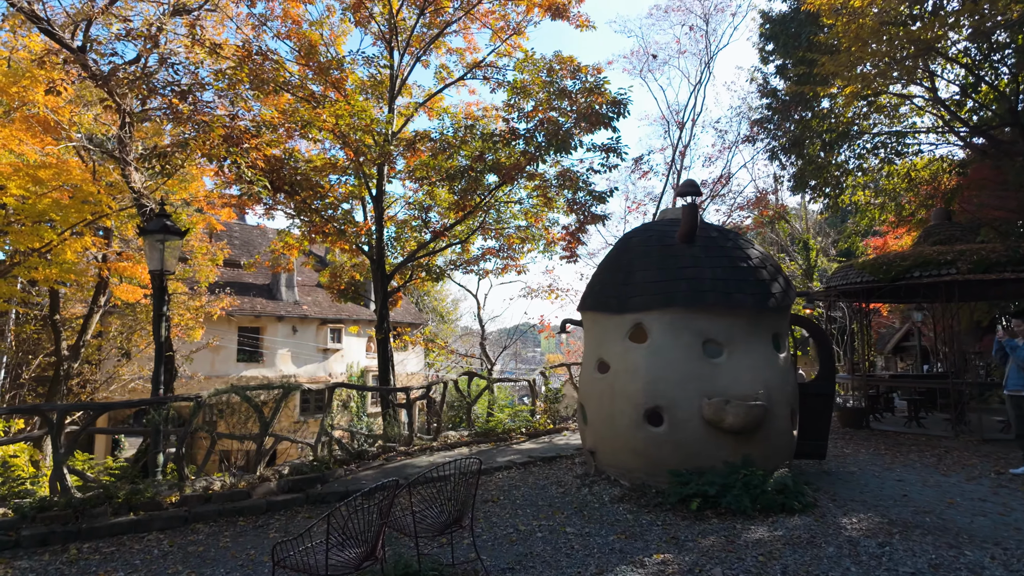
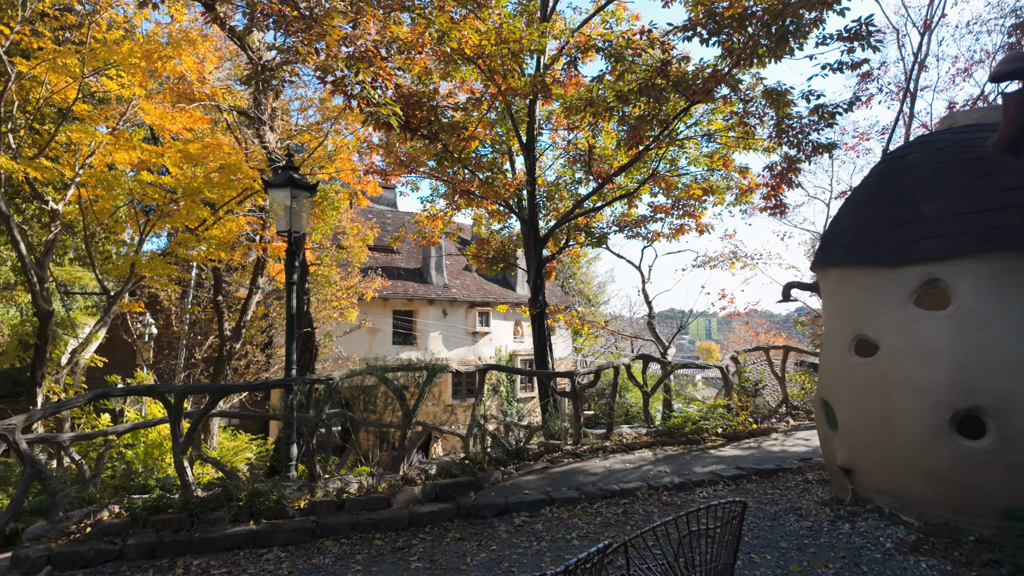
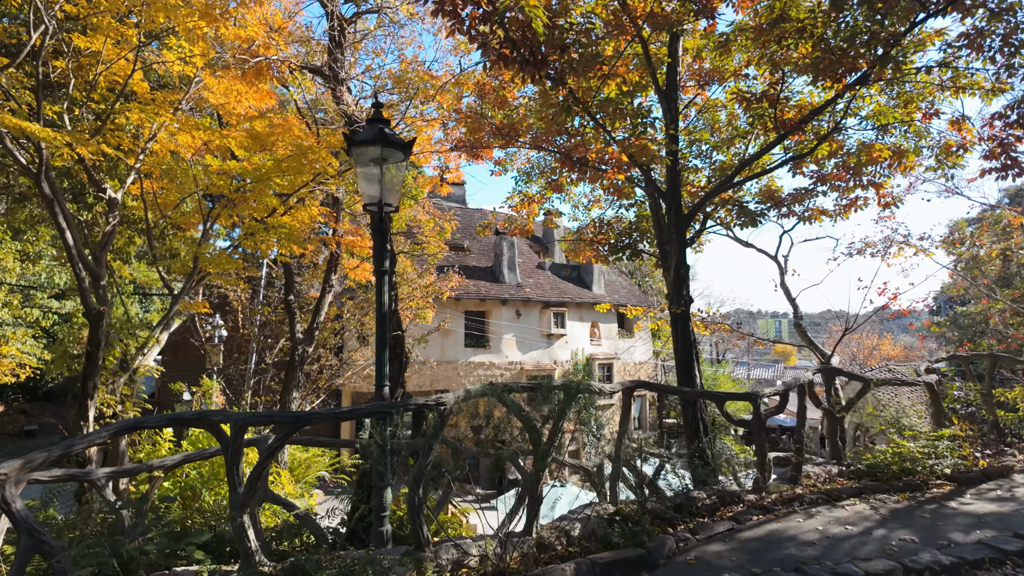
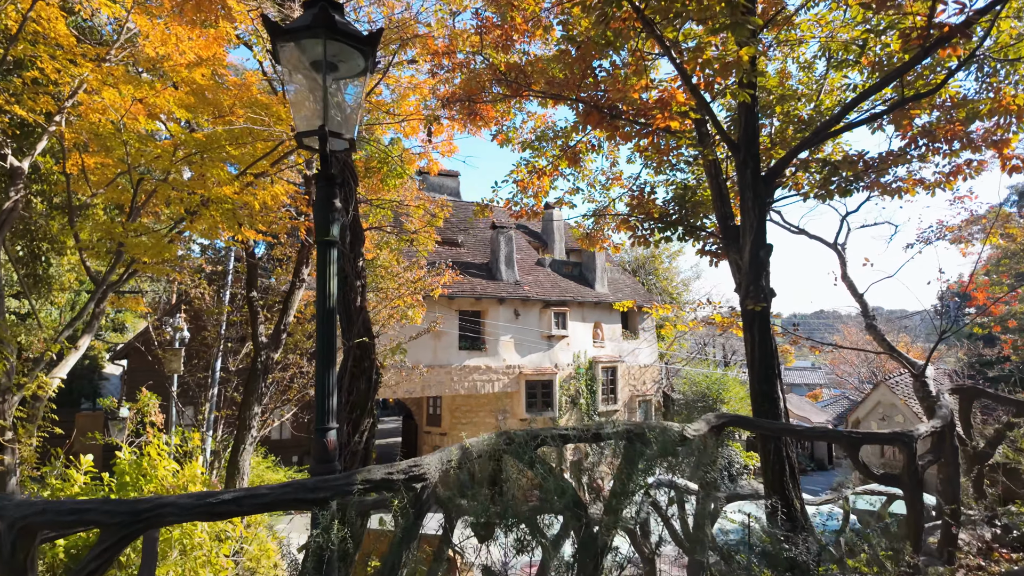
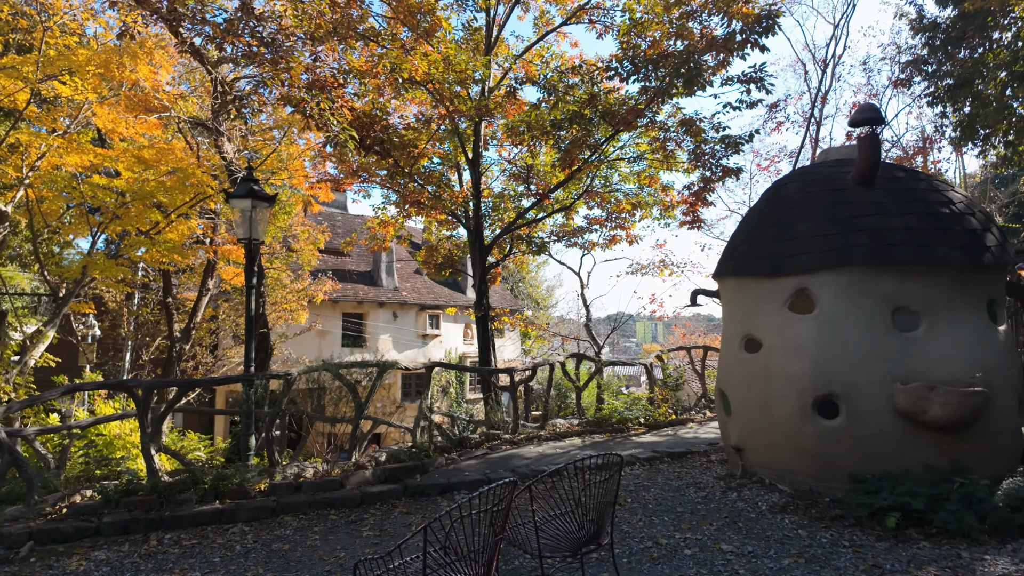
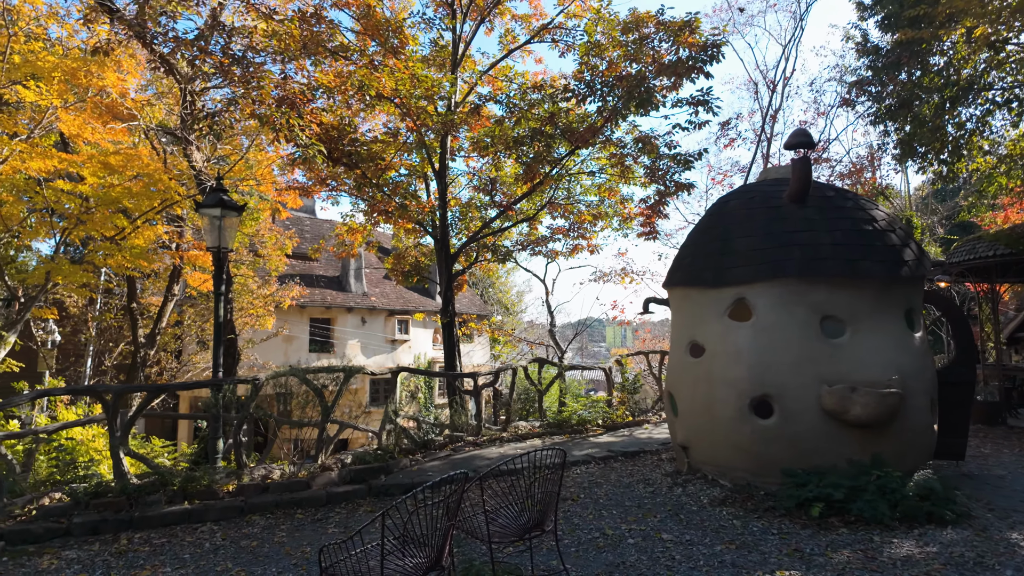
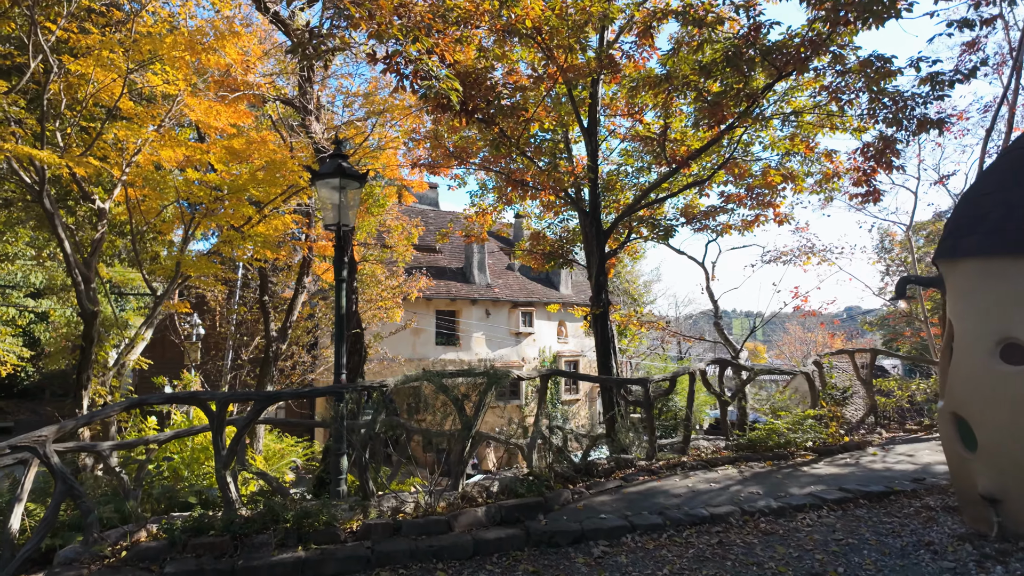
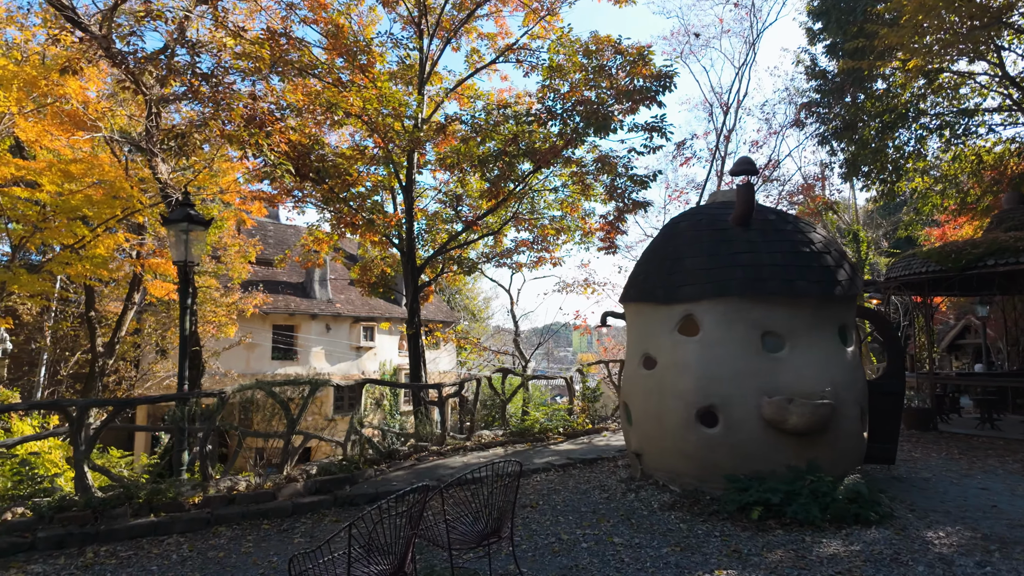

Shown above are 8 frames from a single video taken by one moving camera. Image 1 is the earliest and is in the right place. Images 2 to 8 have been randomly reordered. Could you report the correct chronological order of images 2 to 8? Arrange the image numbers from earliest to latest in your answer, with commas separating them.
8, 6, 5, 2, 7, 3, 4
